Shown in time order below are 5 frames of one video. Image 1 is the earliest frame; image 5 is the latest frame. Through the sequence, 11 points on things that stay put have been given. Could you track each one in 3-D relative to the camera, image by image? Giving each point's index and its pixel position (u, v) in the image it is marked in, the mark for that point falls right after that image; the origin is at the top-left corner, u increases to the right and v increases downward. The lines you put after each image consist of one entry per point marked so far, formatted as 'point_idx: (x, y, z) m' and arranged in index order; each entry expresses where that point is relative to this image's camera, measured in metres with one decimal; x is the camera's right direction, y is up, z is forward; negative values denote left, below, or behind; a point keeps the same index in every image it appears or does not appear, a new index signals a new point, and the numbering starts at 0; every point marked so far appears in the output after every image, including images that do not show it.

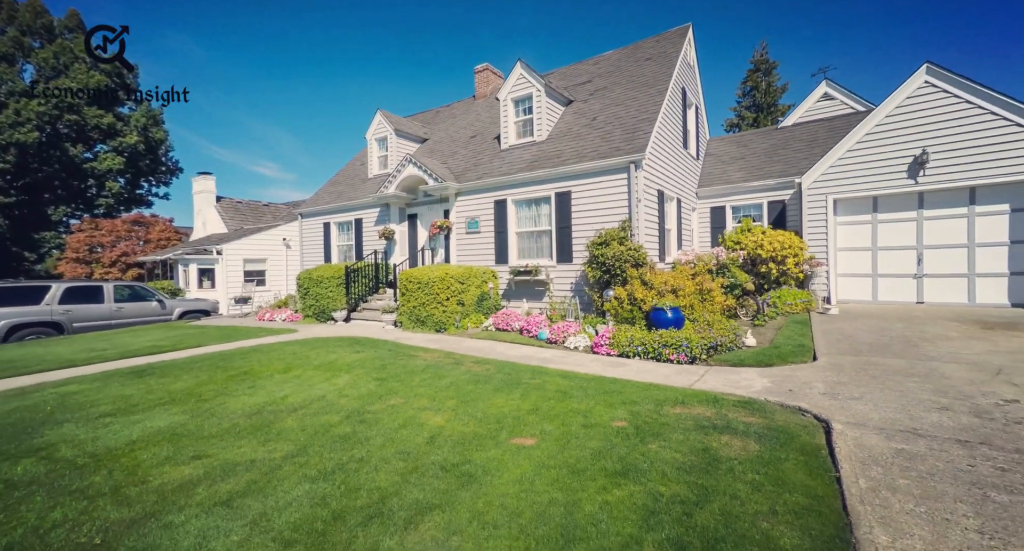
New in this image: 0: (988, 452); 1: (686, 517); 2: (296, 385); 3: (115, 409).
0: (+3.5, -1.3, +3.5) m
1: (+1.1, -1.4, +3.0) m
2: (-3.1, -1.5, +6.9) m
3: (-4.8, -1.5, +5.8) m
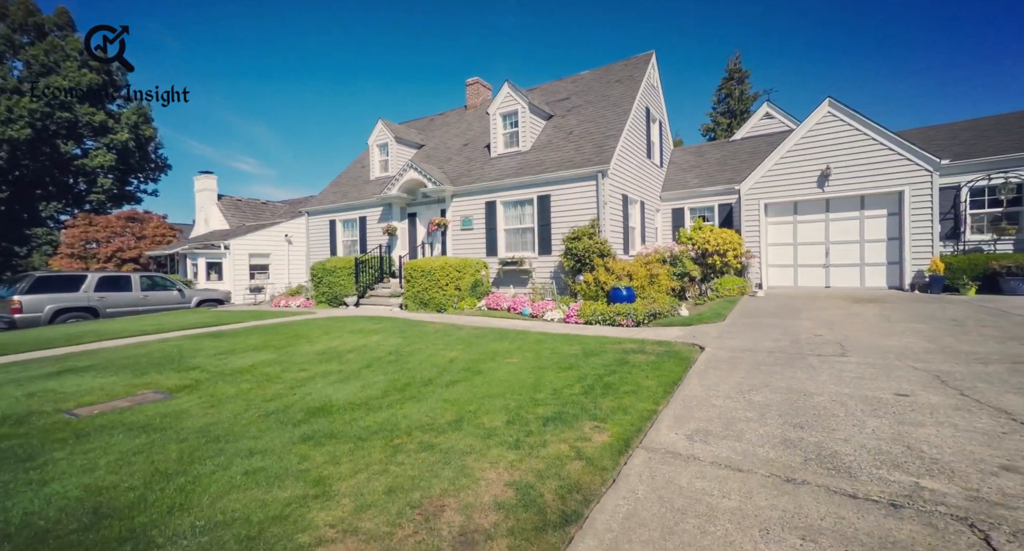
0: (+3.4, -1.0, +6.1) m
1: (+1.1, -1.1, +5.5) m
2: (-3.3, -1.2, +9.3) m
3: (-4.9, -1.2, +8.1) m
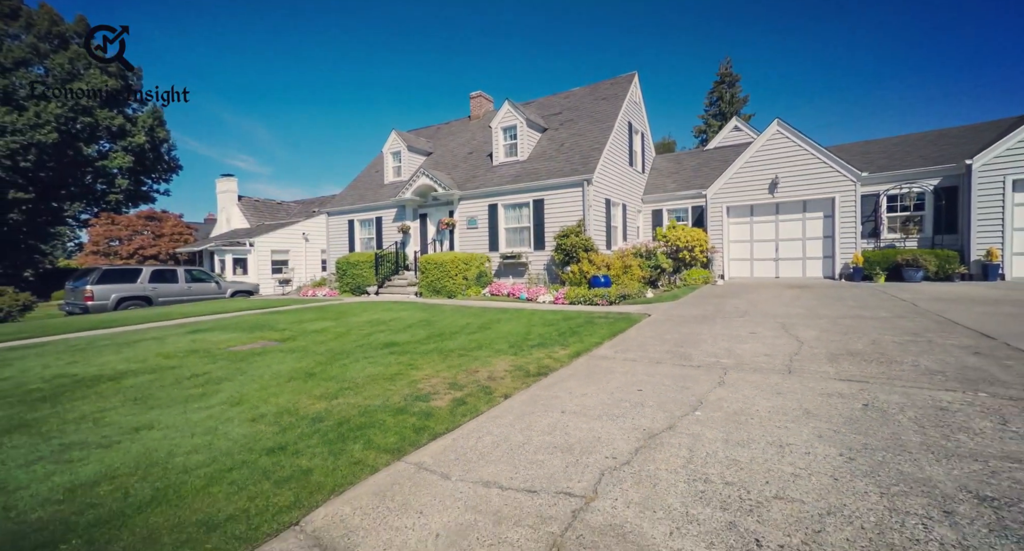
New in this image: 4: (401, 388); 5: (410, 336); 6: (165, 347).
0: (+3.4, -0.8, +8.8) m
1: (+1.1, -0.9, +8.1) m
2: (-3.3, -0.9, +11.9) m
3: (-4.9, -1.0, +10.7) m
4: (-1.1, -1.1, +4.5) m
5: (-1.7, -1.0, +8.0) m
6: (-5.0, -1.0, +6.9) m
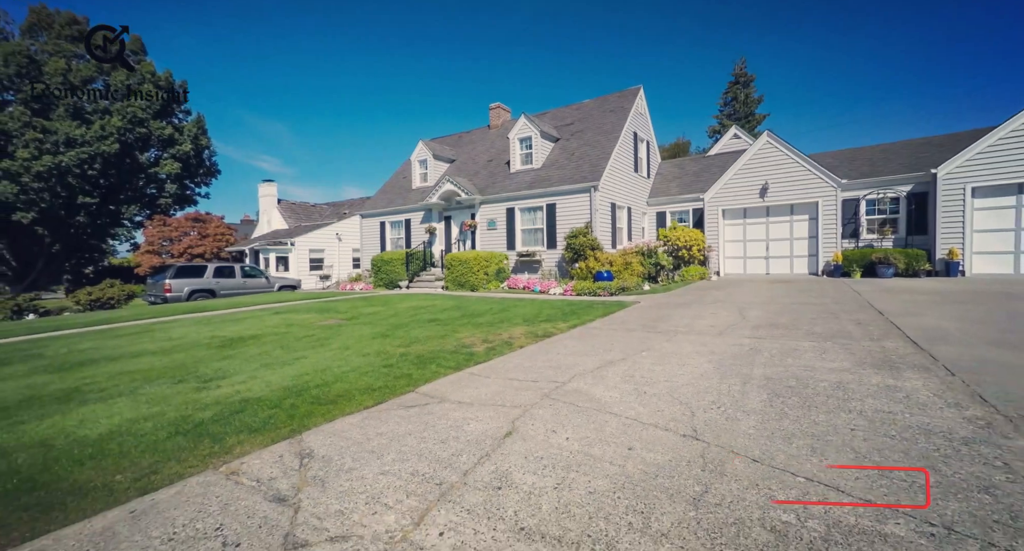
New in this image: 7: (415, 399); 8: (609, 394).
0: (+3.8, -0.6, +10.8) m
1: (+1.4, -0.8, +10.2) m
2: (-2.8, -0.8, +14.2) m
3: (-4.5, -0.8, +13.0) m
4: (-0.9, -0.9, +6.7) m
5: (-1.4, -0.9, +10.1) m
6: (-4.7, -0.9, +9.2) m
7: (-0.8, -1.0, +4.0) m
8: (+0.8, -1.0, +4.0) m
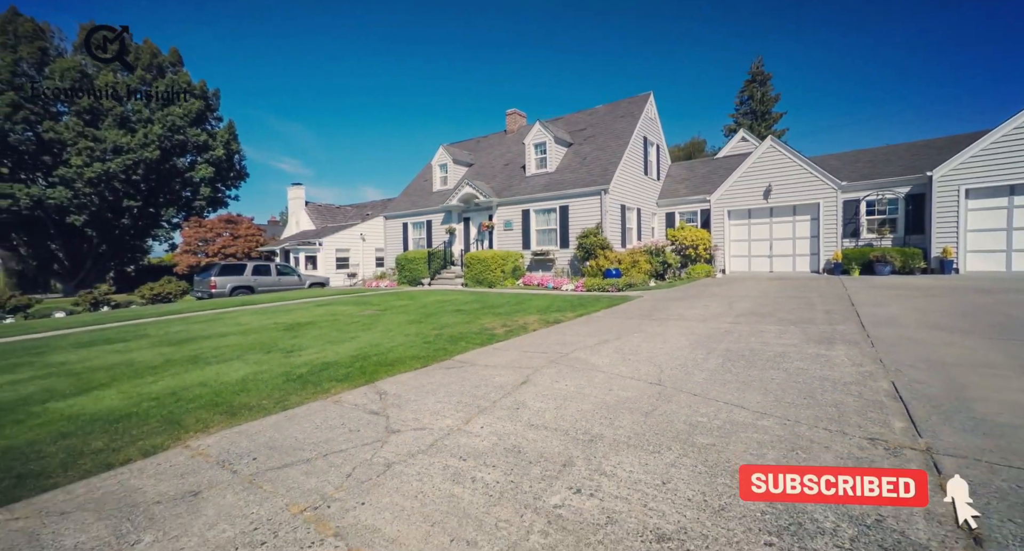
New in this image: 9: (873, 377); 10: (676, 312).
0: (+4.2, -0.6, +11.8) m
1: (+1.7, -0.7, +11.3) m
2: (-2.3, -0.7, +15.4) m
3: (-4.0, -0.7, +14.3) m
4: (-0.6, -0.9, +7.9) m
5: (-1.0, -0.8, +11.4) m
6: (-4.4, -0.8, +10.6) m
7: (-0.6, -1.0, +5.2) m
8: (+1.0, -0.9, +5.1) m
9: (+2.9, -0.8, +3.9) m
10: (+3.1, -0.7, +9.0) m
